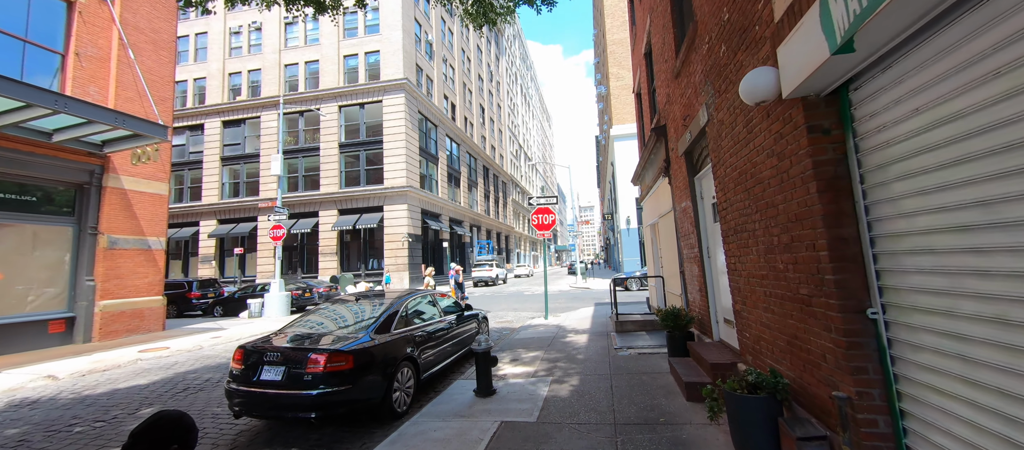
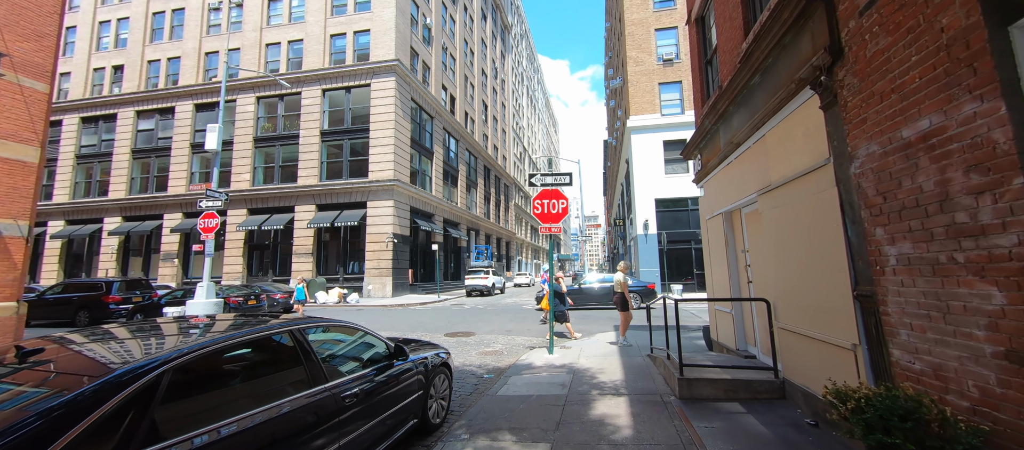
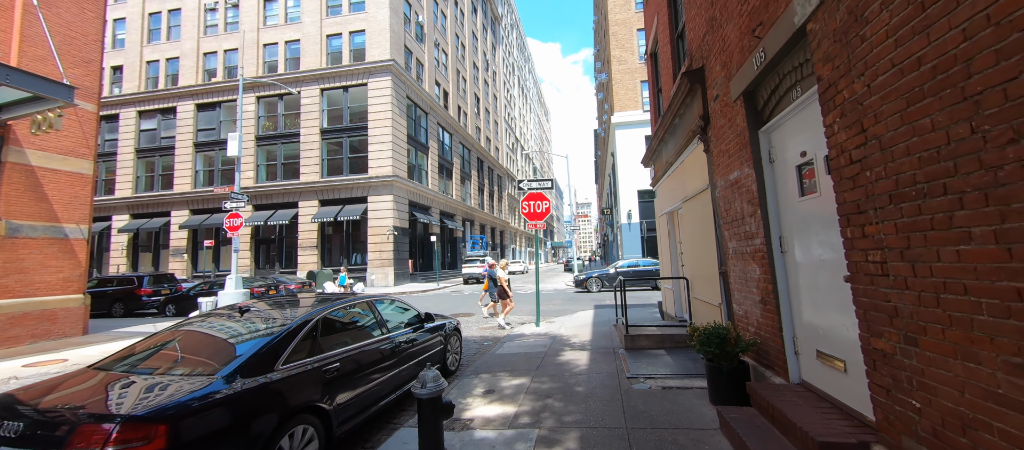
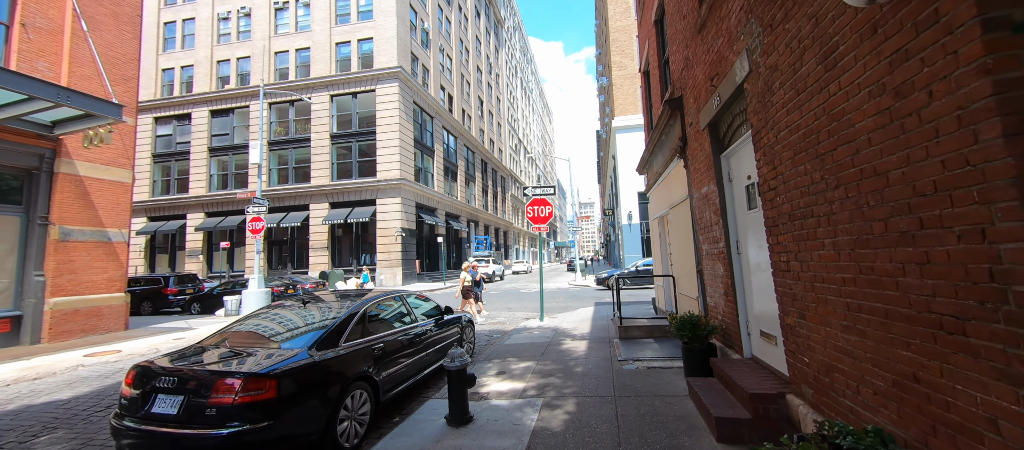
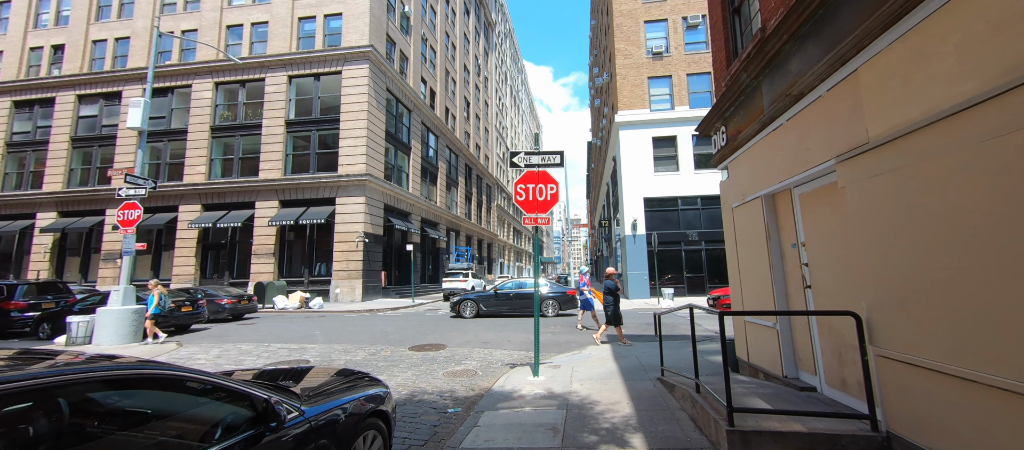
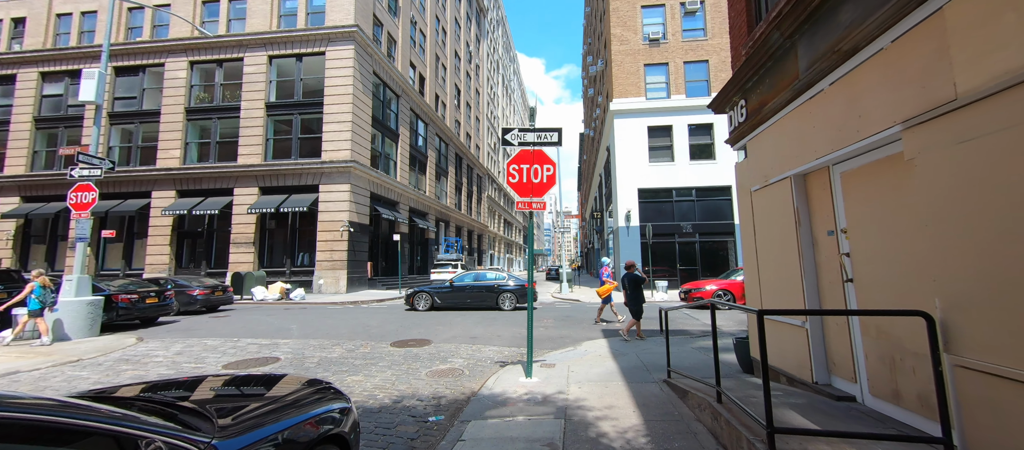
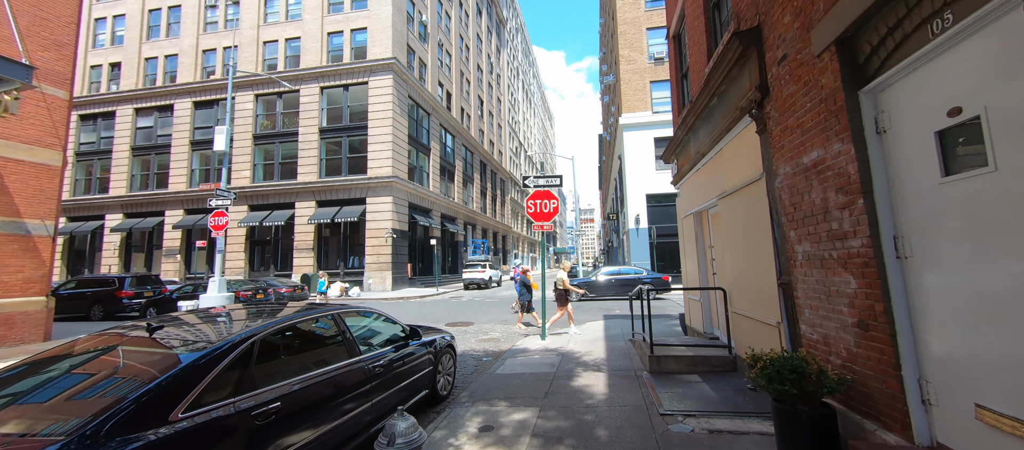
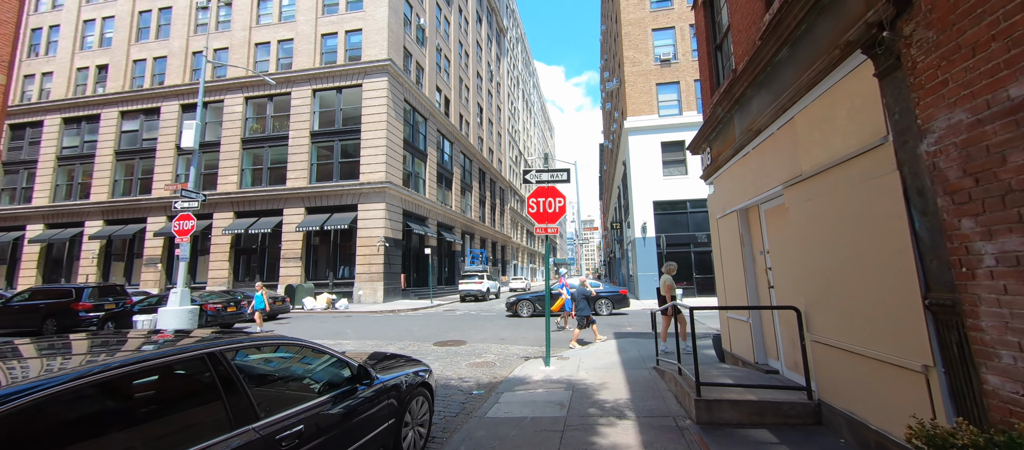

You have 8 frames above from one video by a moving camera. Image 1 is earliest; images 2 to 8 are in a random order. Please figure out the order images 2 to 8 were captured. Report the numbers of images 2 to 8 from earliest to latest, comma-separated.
4, 3, 7, 2, 8, 5, 6
